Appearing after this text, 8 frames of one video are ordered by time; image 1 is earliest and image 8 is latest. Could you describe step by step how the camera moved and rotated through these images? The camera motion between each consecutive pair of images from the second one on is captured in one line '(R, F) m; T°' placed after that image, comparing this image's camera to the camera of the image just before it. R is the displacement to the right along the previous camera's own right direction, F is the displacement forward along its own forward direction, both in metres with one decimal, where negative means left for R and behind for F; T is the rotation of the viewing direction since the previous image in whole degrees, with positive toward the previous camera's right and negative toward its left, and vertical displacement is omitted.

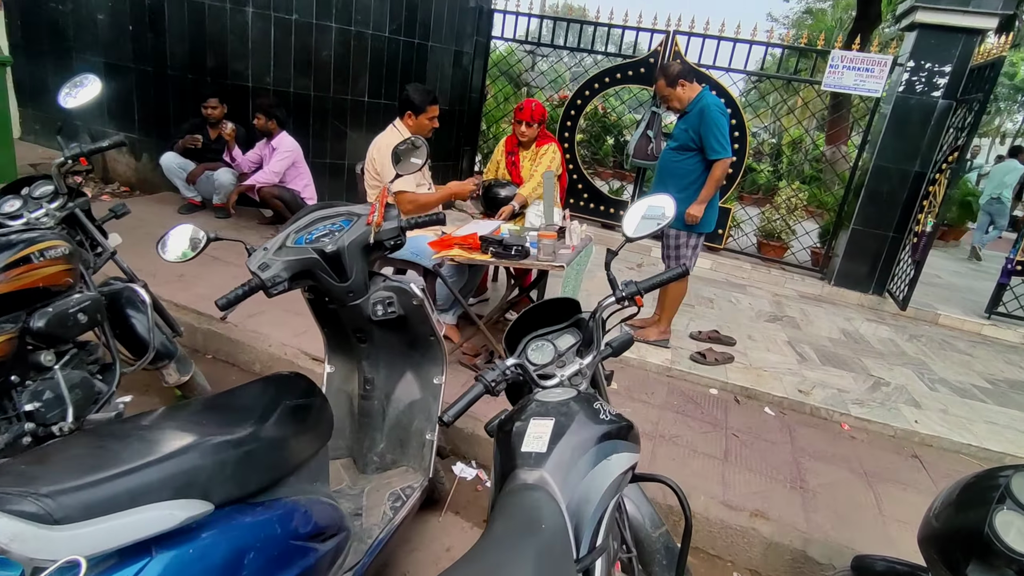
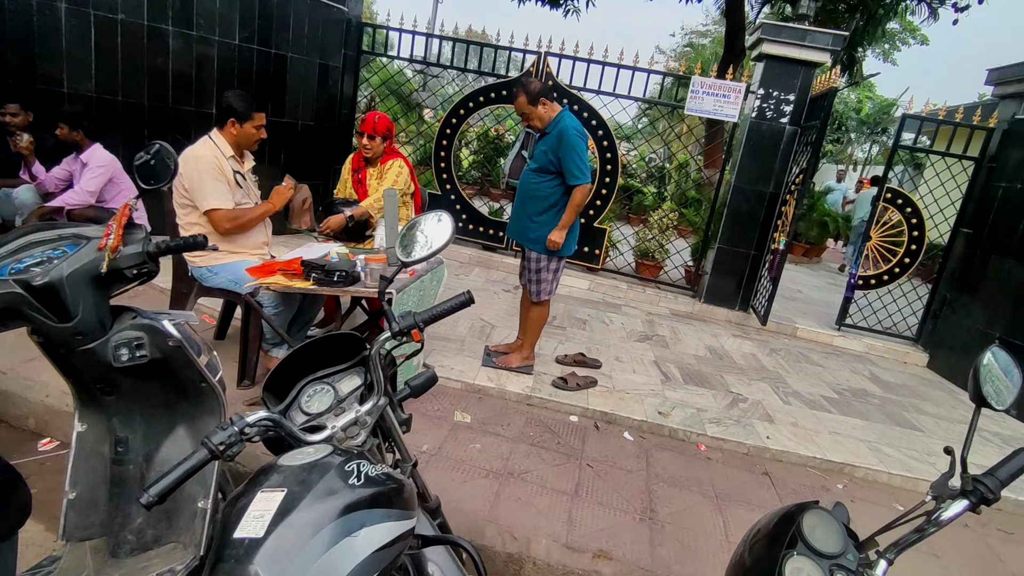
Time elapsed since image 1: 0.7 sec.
(+0.4, +0.2) m; +9°
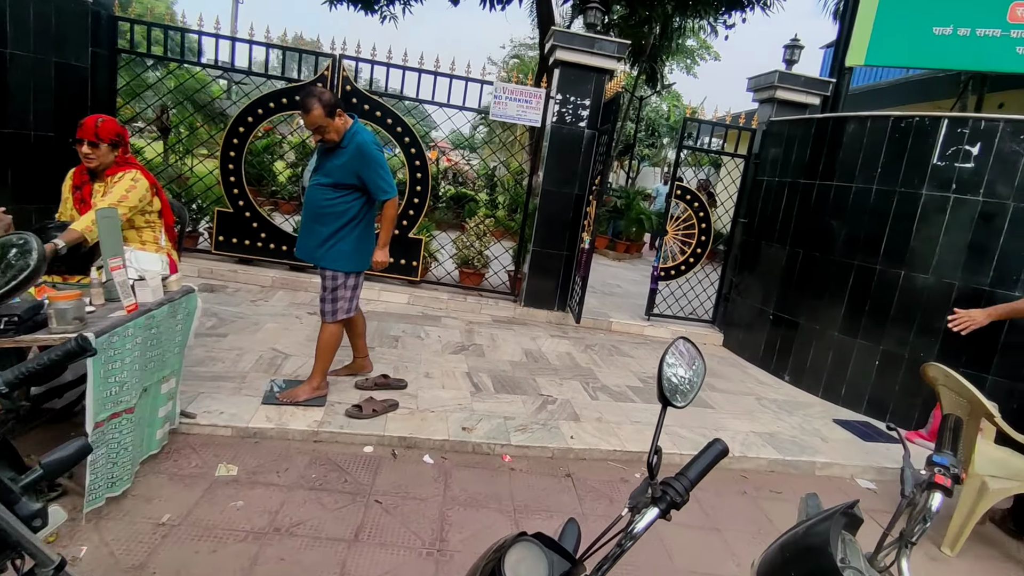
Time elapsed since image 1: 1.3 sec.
(+0.4, +0.2) m; +14°
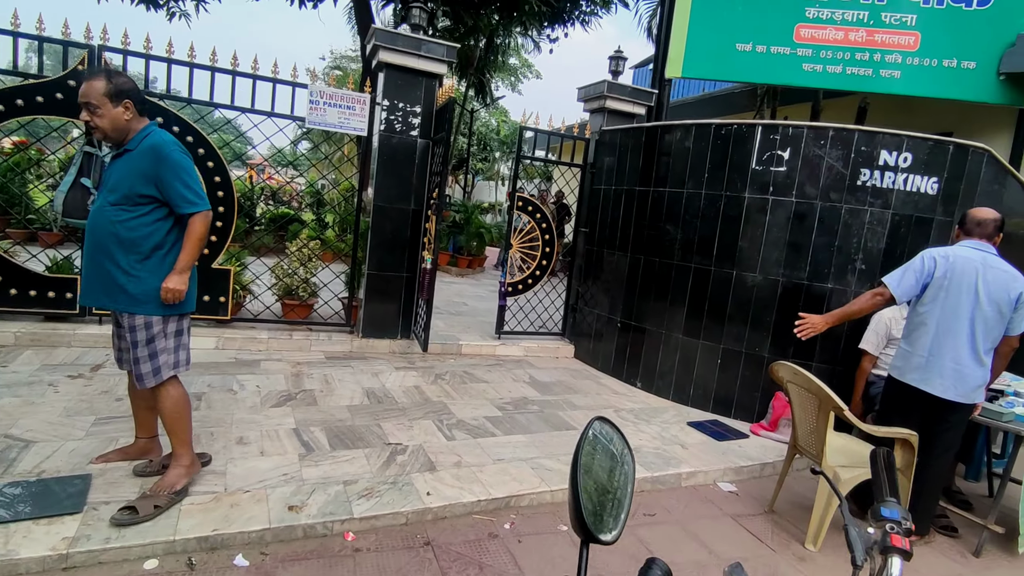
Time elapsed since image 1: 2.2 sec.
(+0.1, +0.5) m; +16°
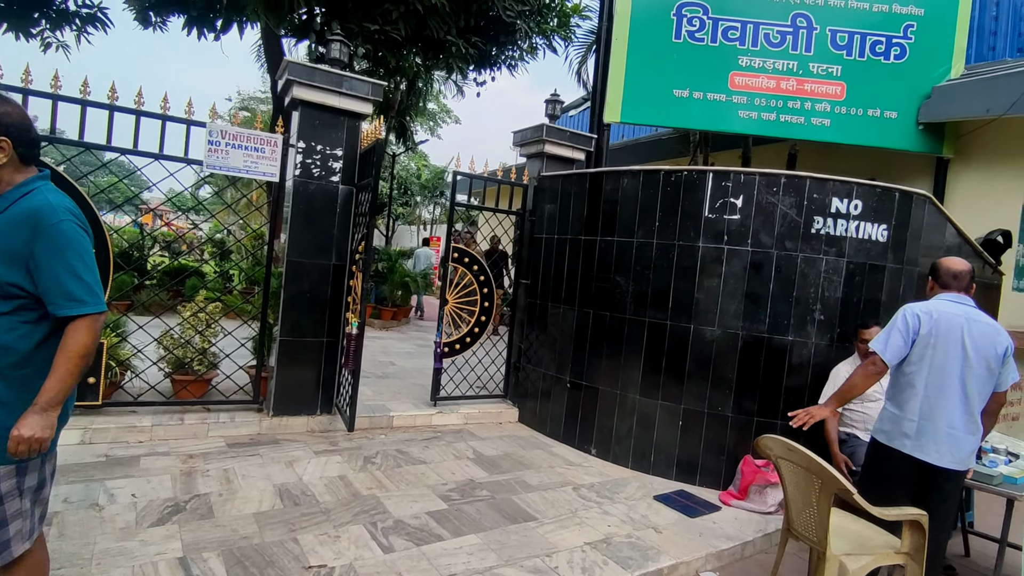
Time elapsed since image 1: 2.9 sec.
(-0.1, +0.5) m; +8°
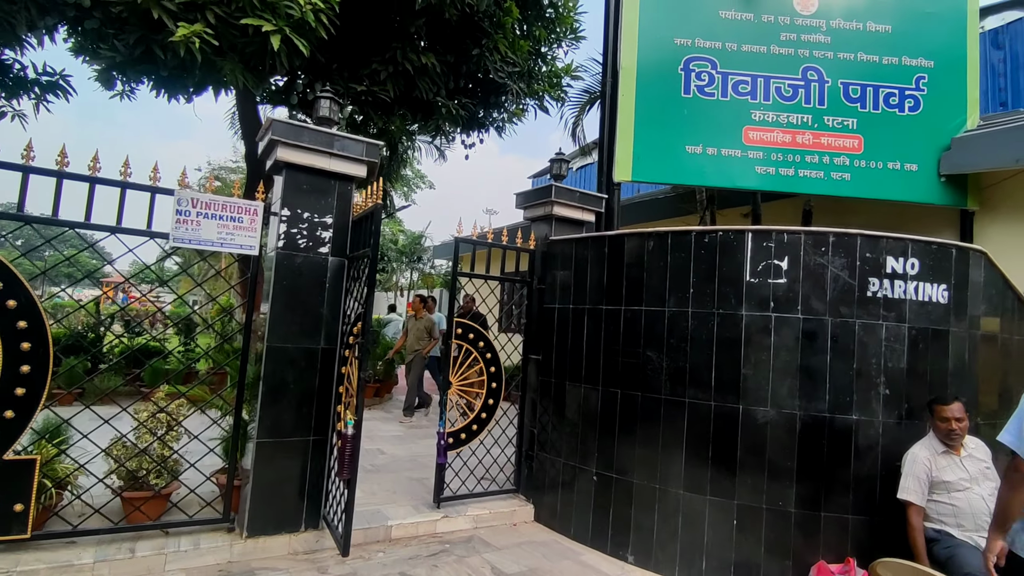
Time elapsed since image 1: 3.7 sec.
(-0.3, +0.5) m; +3°
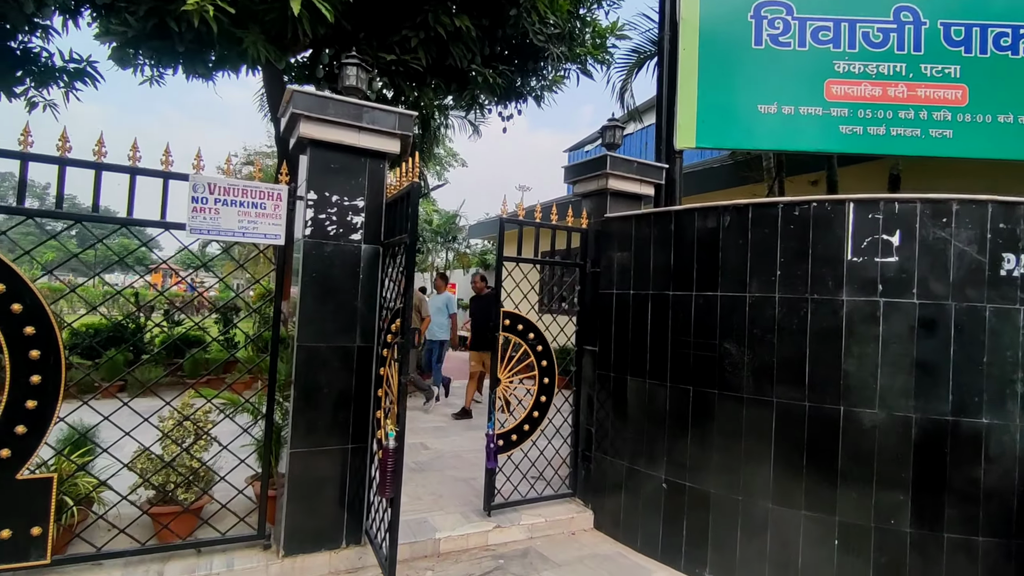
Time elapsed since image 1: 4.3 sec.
(-0.1, +0.4) m; -3°
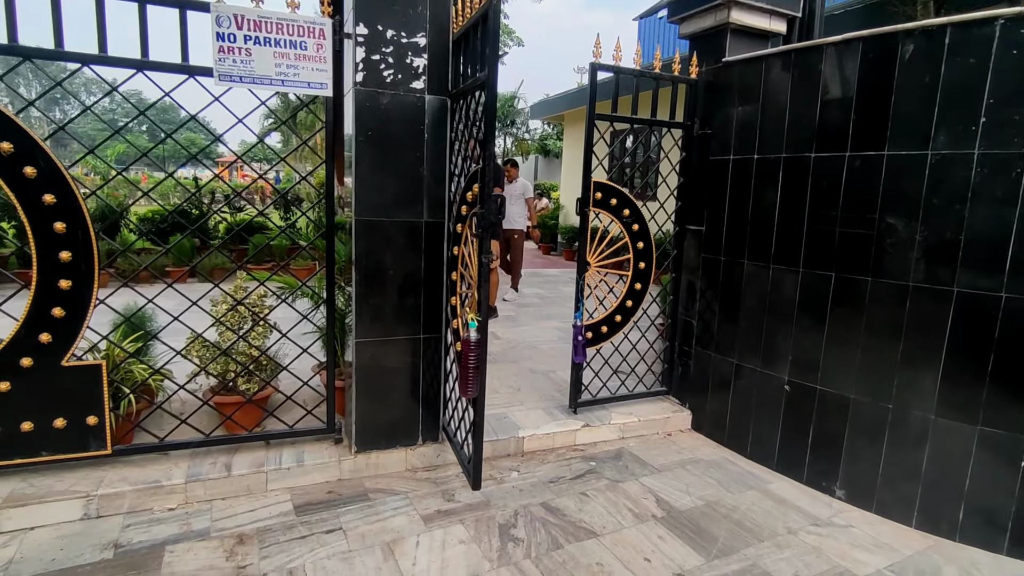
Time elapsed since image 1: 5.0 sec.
(-0.2, +0.6) m; -6°
